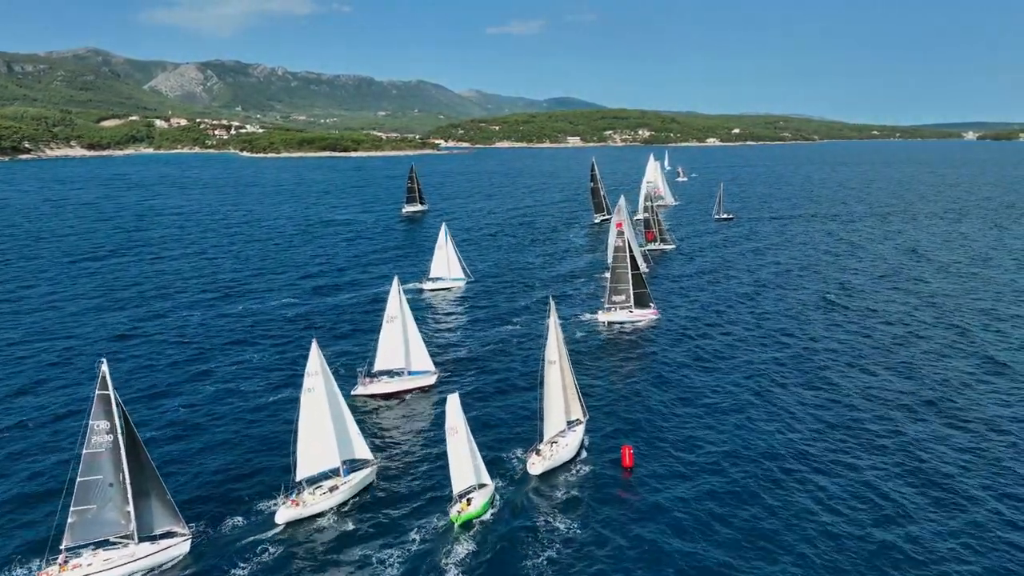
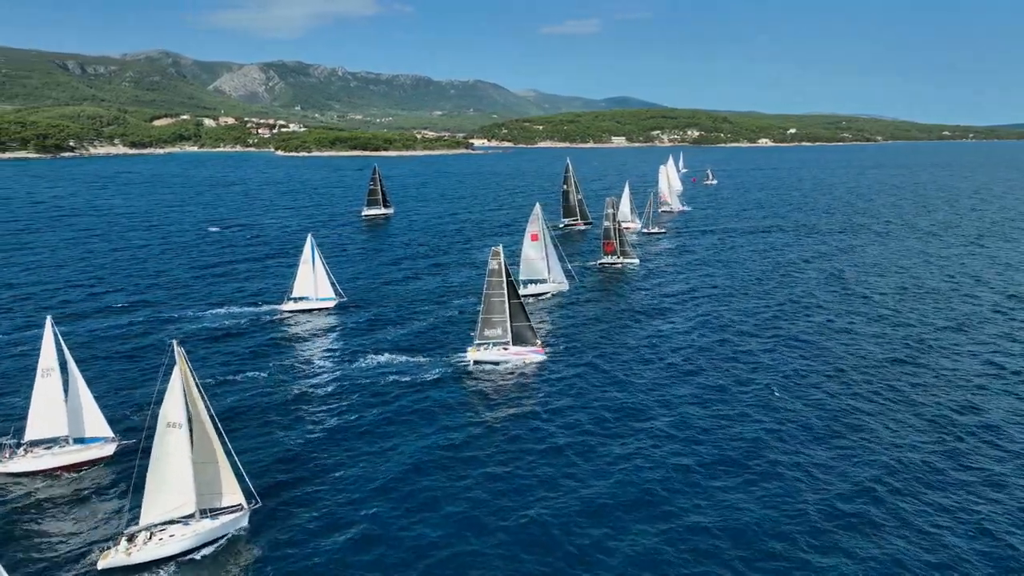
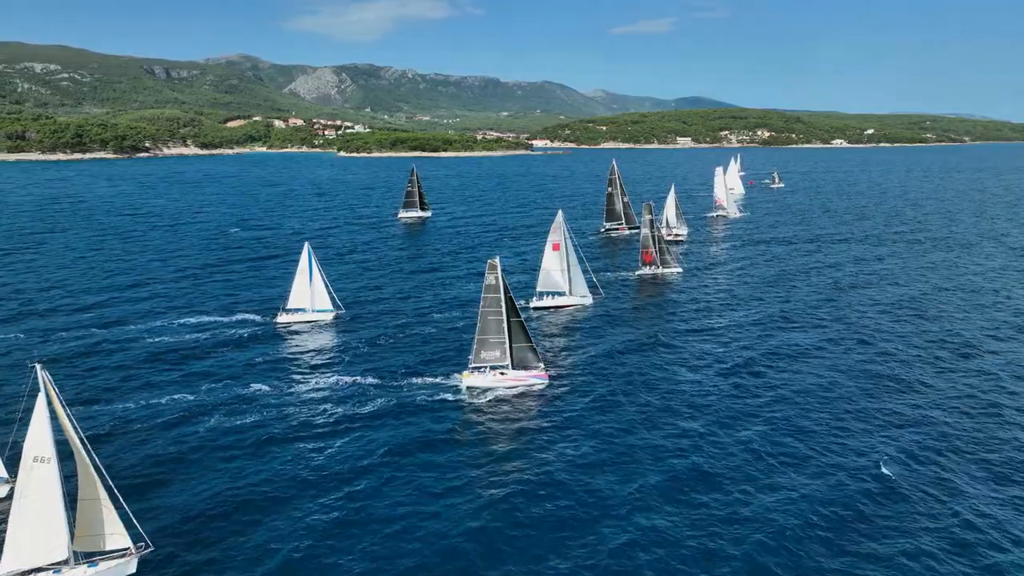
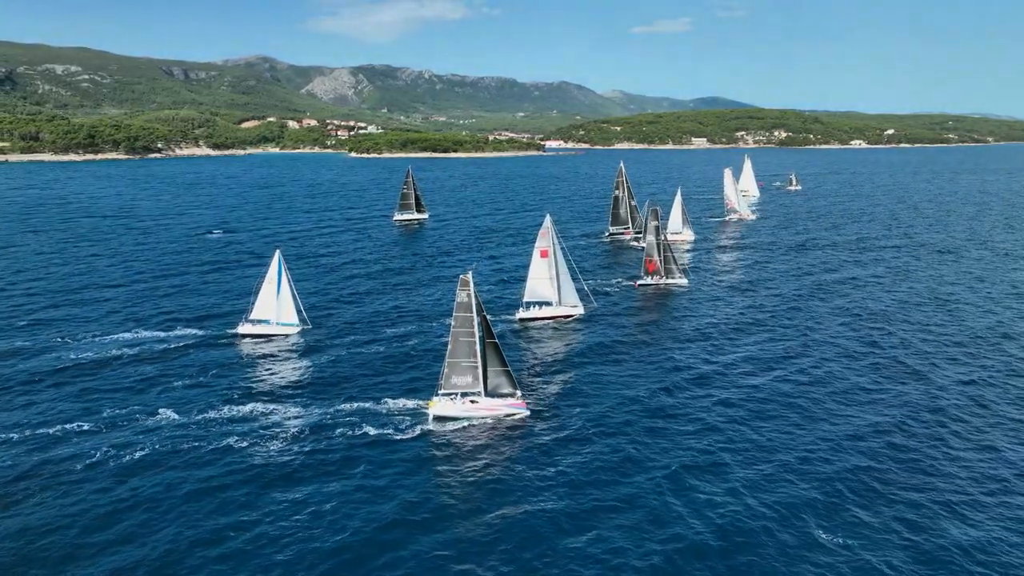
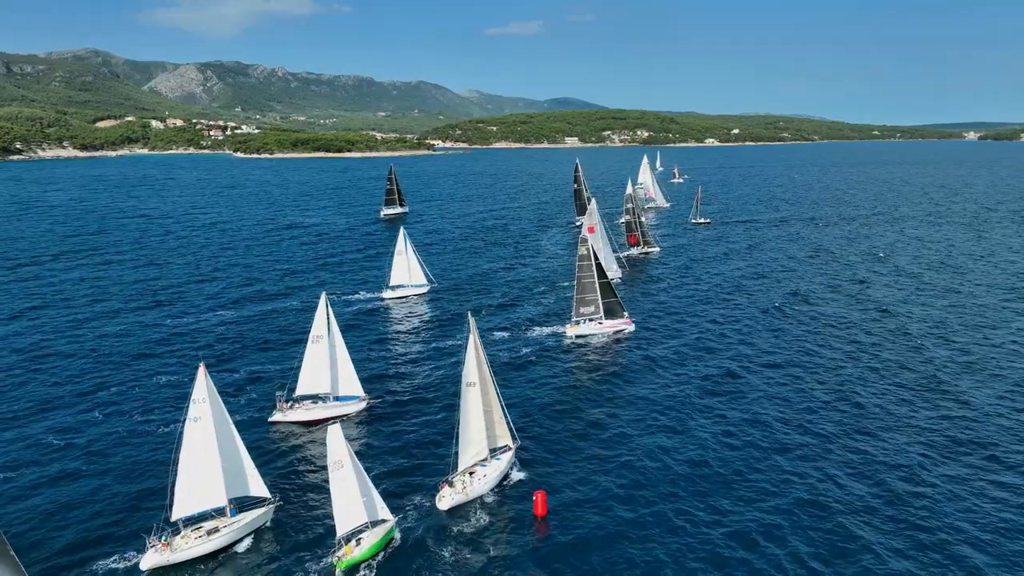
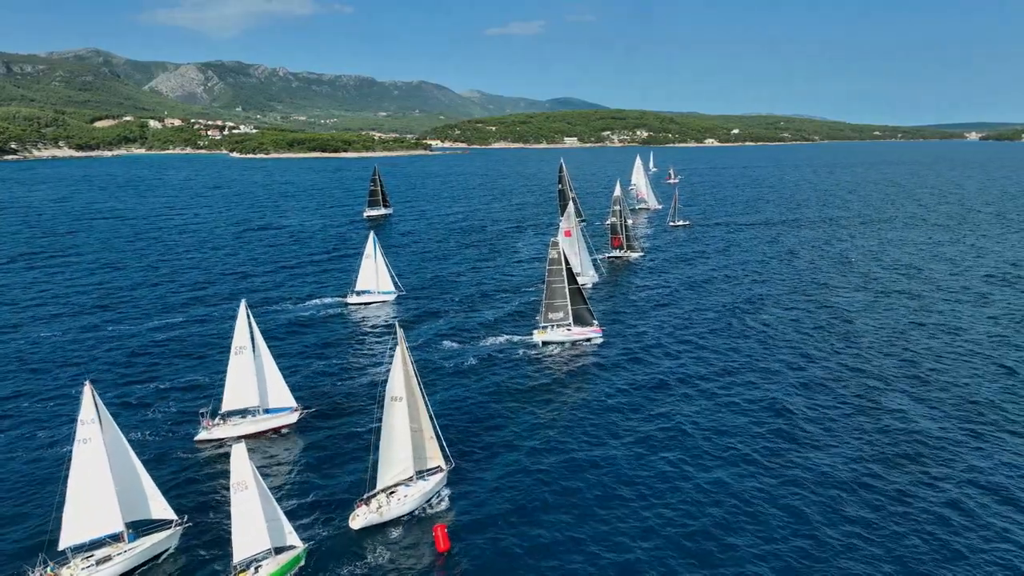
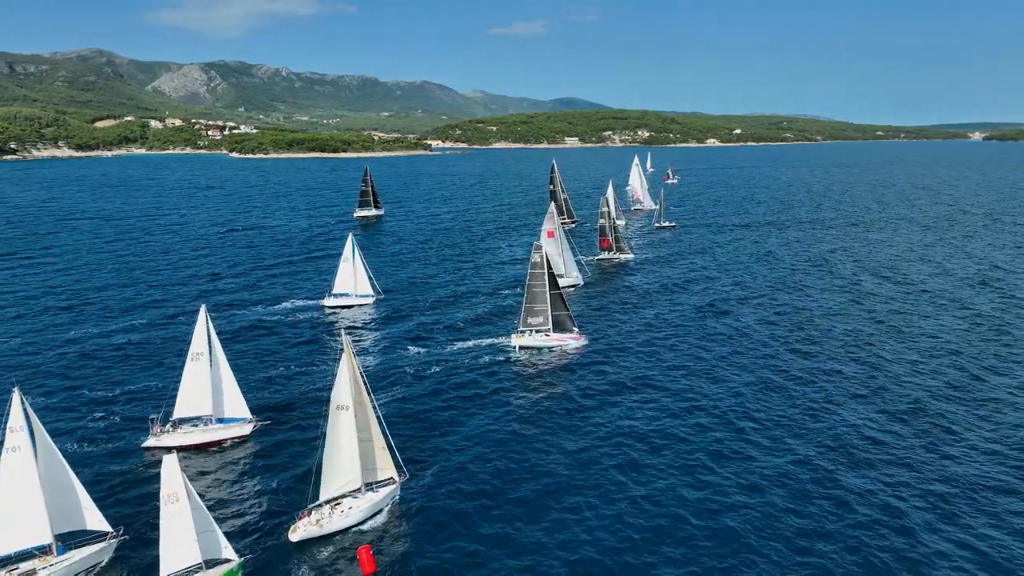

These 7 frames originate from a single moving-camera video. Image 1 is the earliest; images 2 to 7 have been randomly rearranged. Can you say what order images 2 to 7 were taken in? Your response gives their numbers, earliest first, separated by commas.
5, 6, 7, 2, 3, 4
